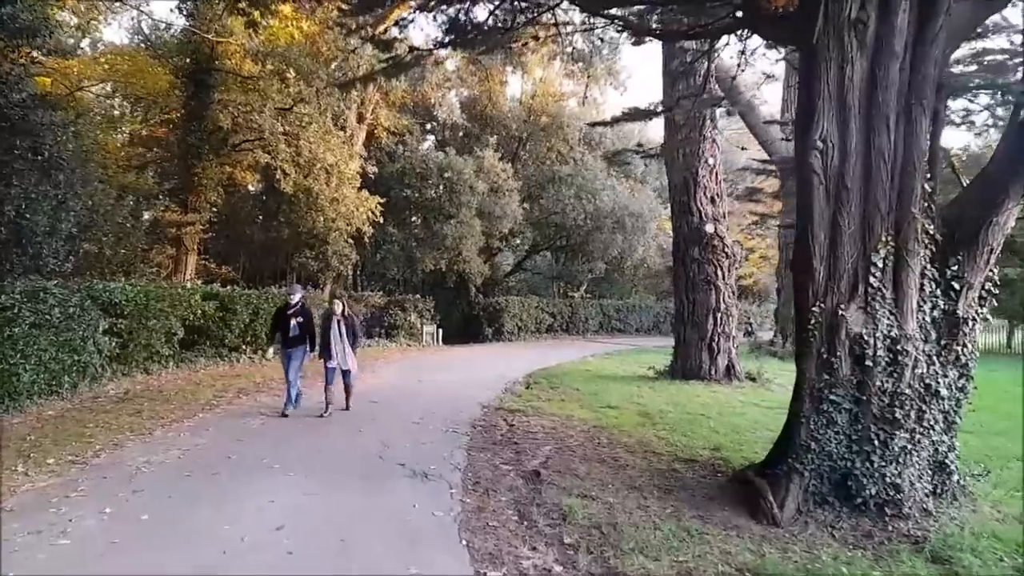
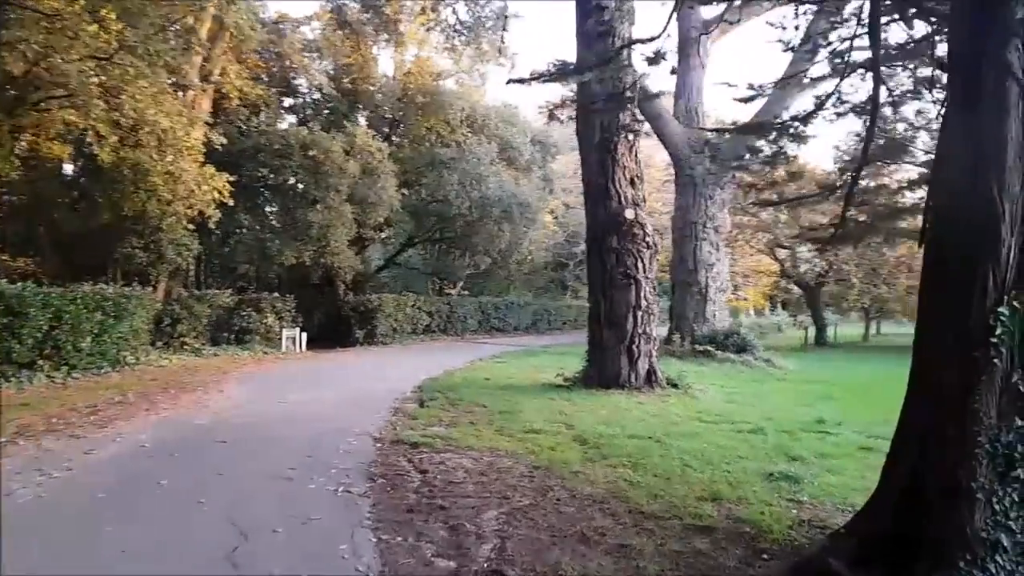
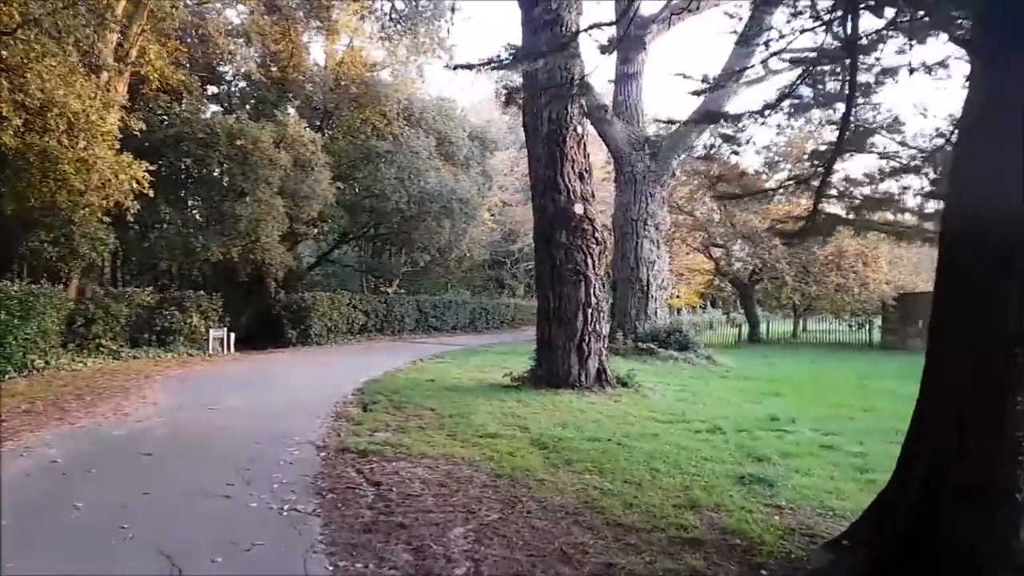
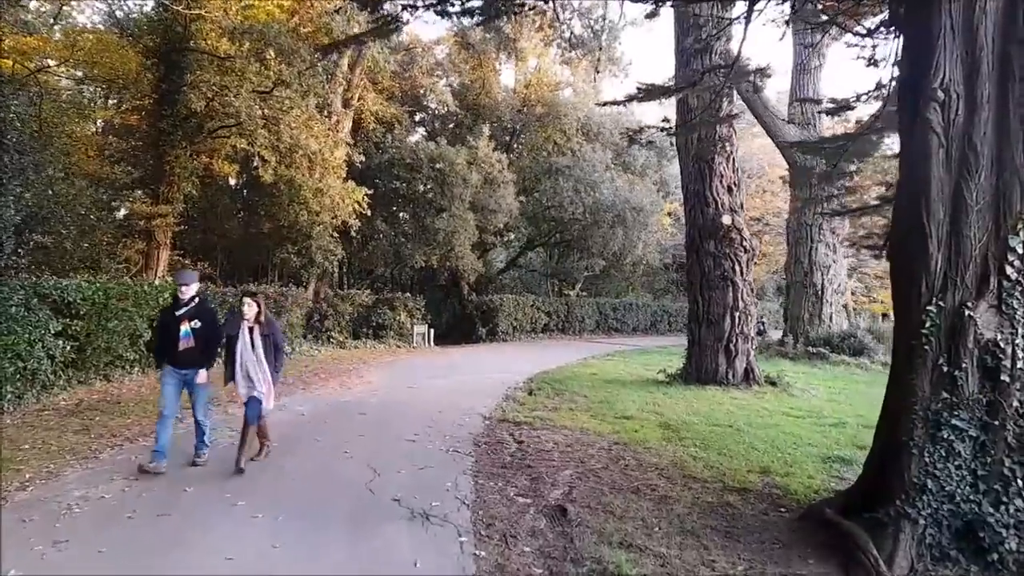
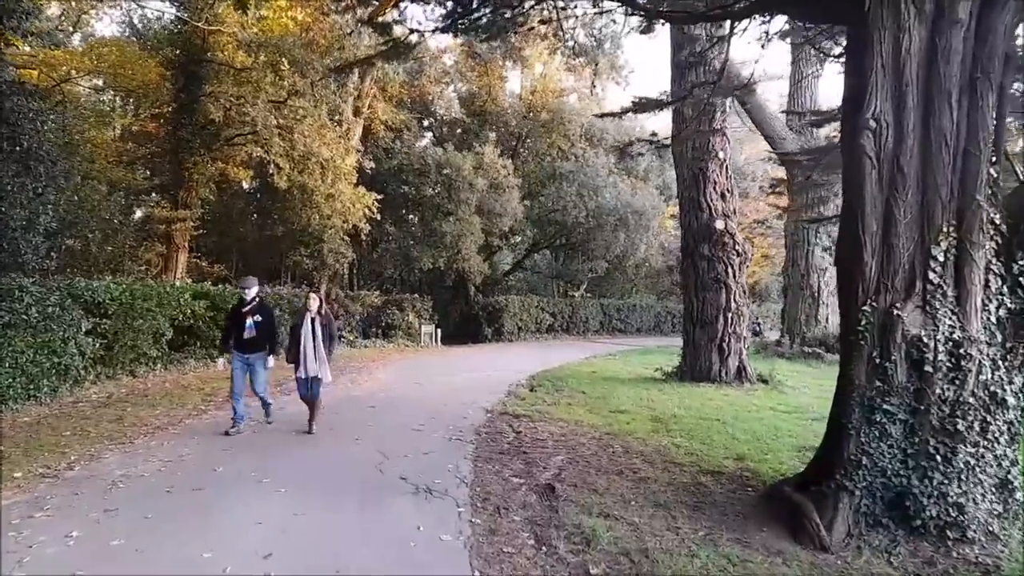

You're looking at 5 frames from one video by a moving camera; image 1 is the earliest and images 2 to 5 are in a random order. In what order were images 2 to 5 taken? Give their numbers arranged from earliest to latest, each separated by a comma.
5, 4, 2, 3
